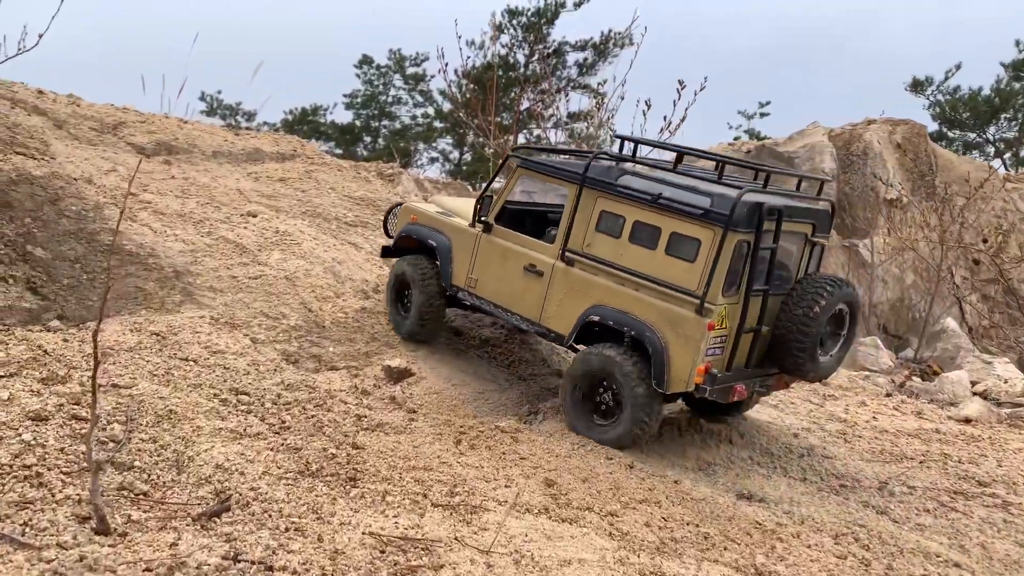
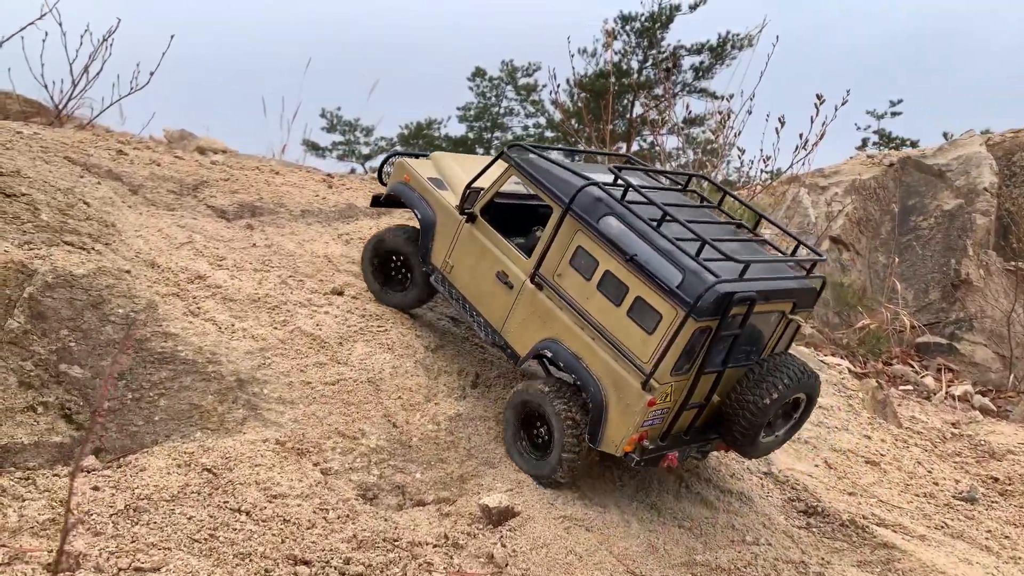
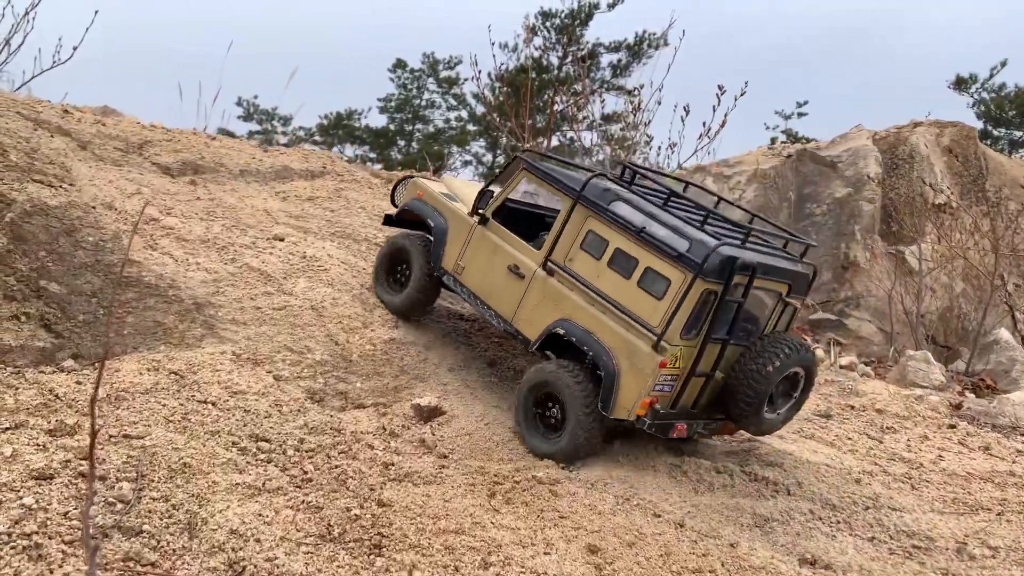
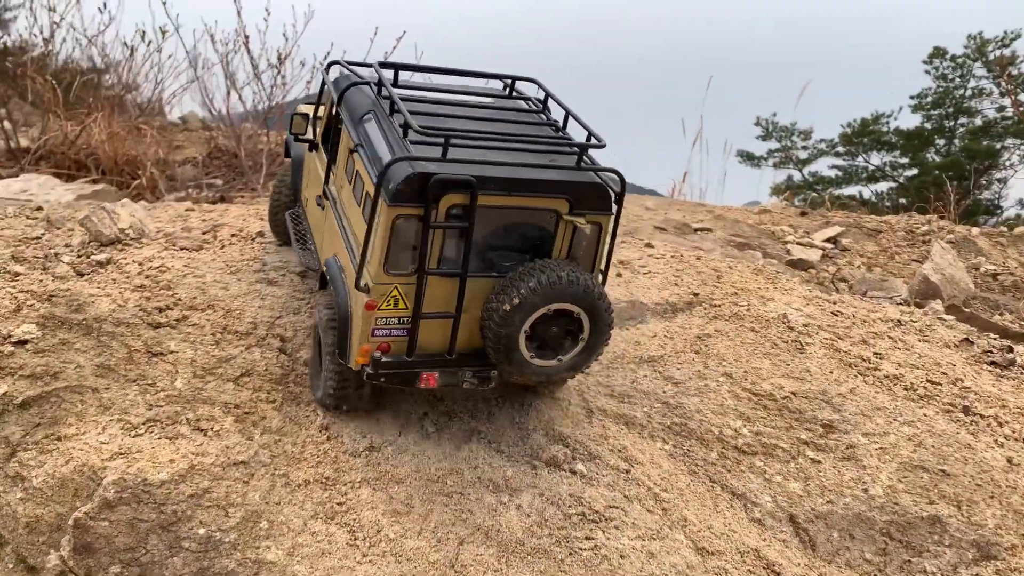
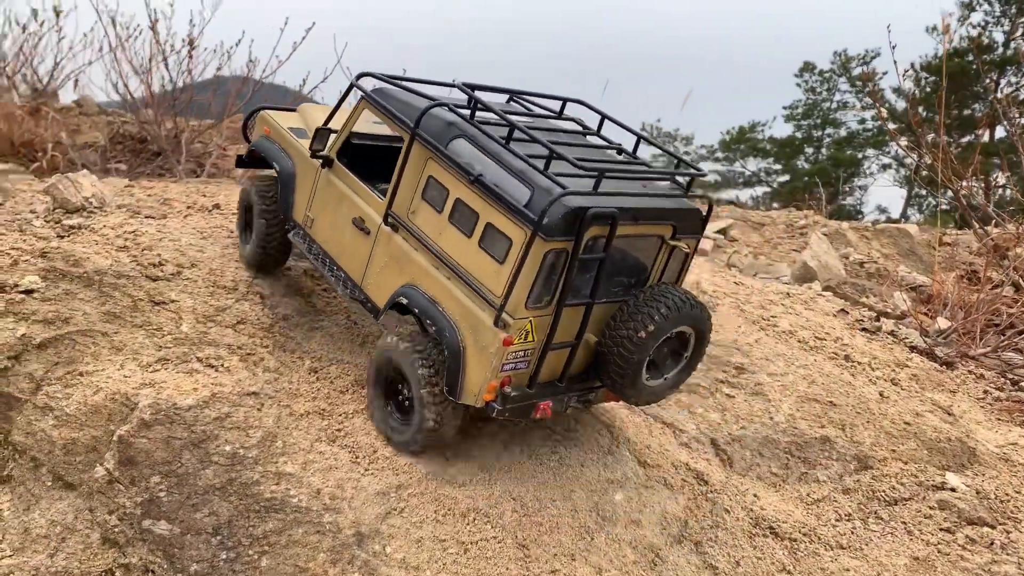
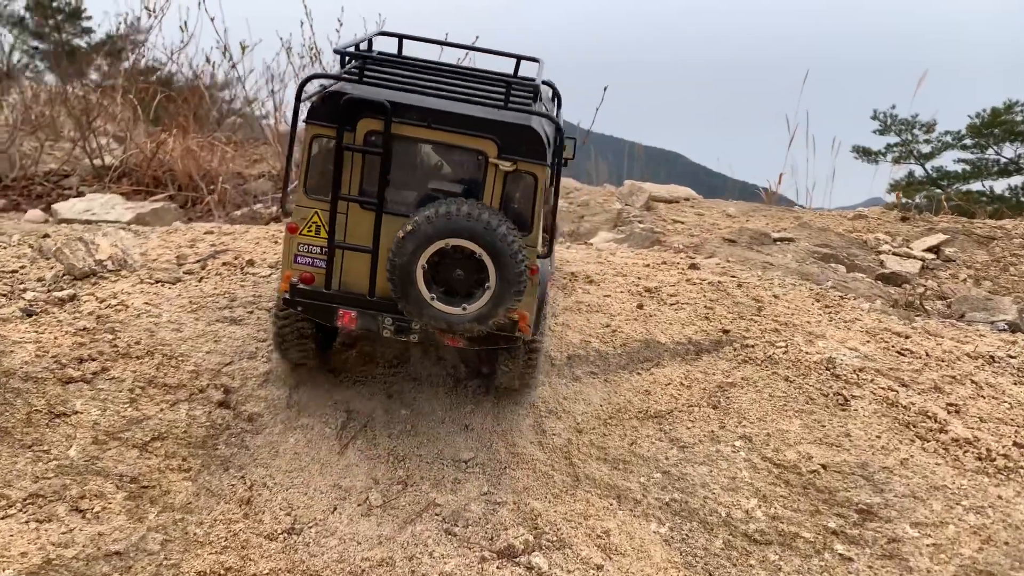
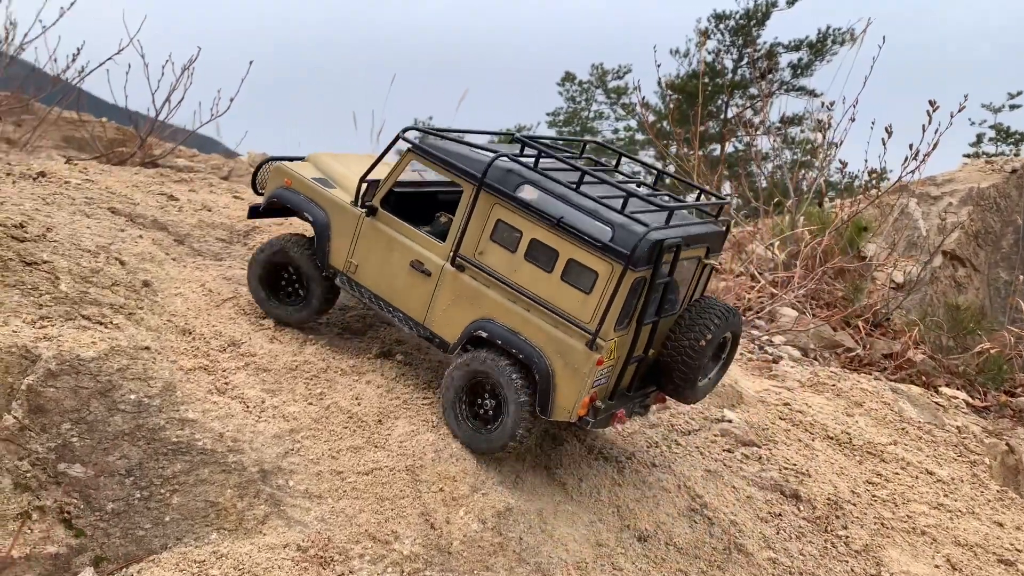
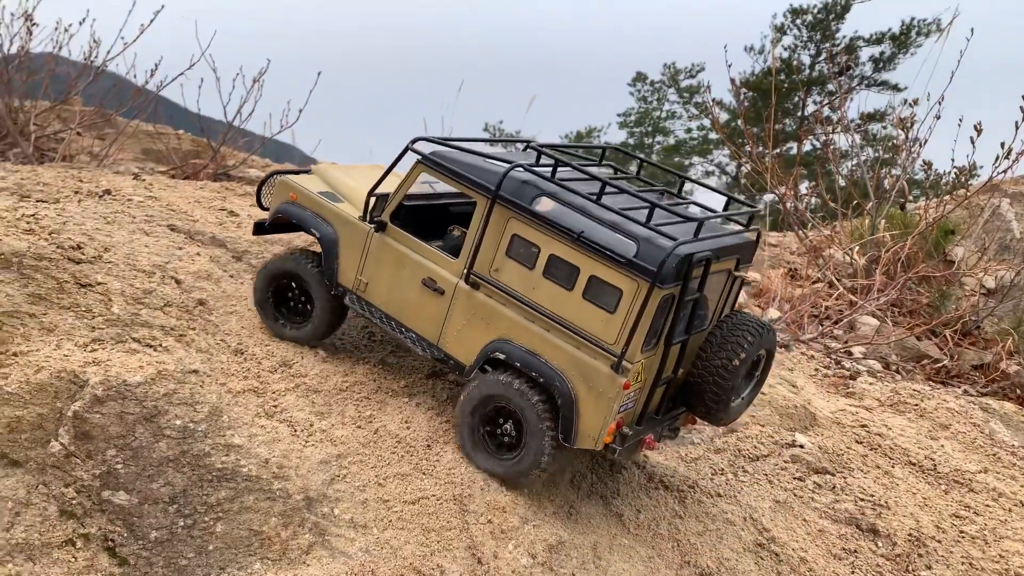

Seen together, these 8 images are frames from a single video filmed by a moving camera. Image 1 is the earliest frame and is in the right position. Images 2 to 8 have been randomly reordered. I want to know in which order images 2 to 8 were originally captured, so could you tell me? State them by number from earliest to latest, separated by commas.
3, 2, 7, 8, 5, 4, 6
